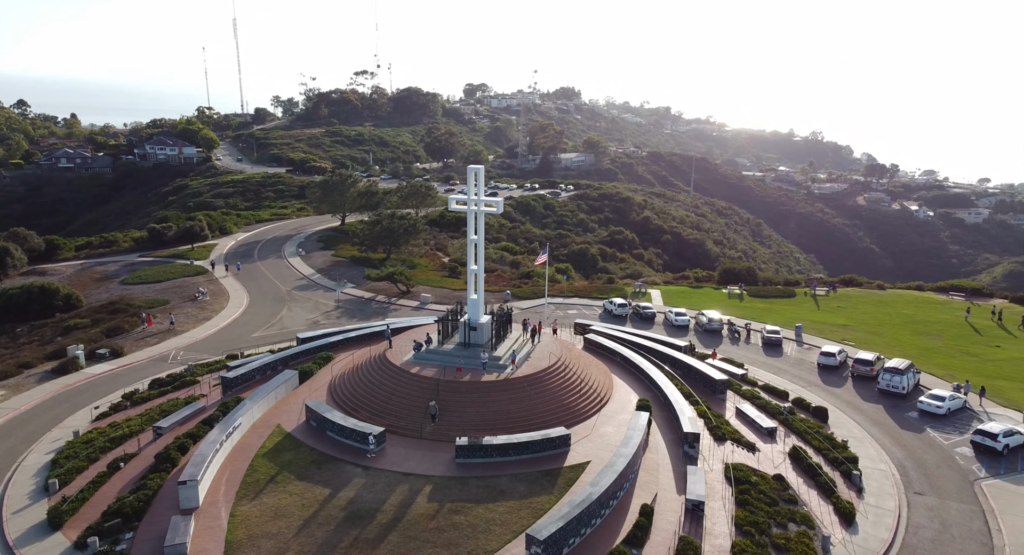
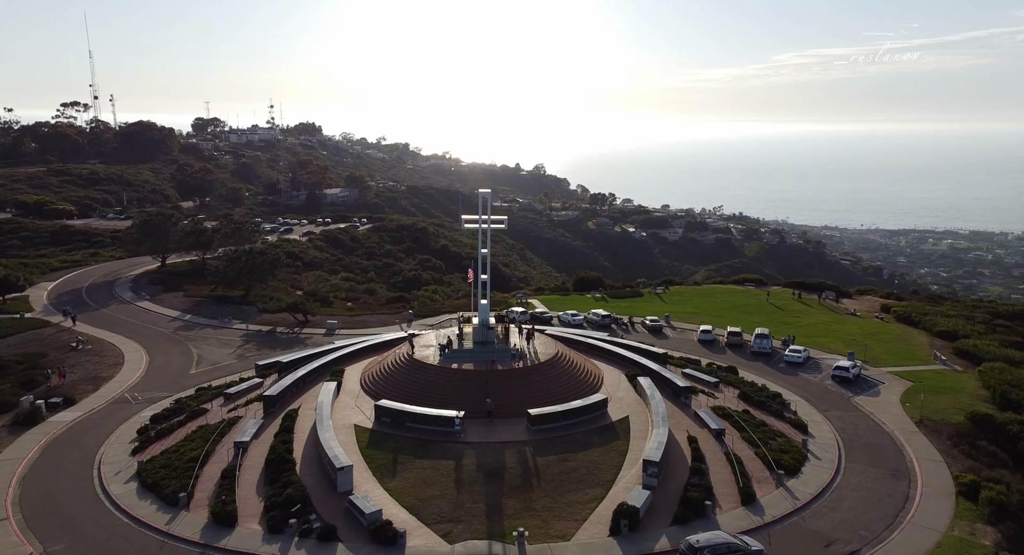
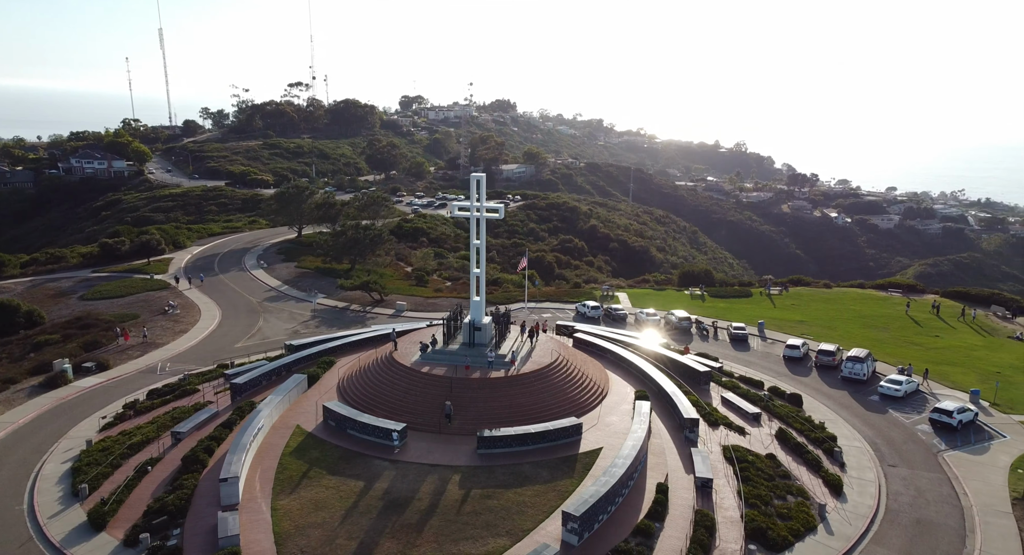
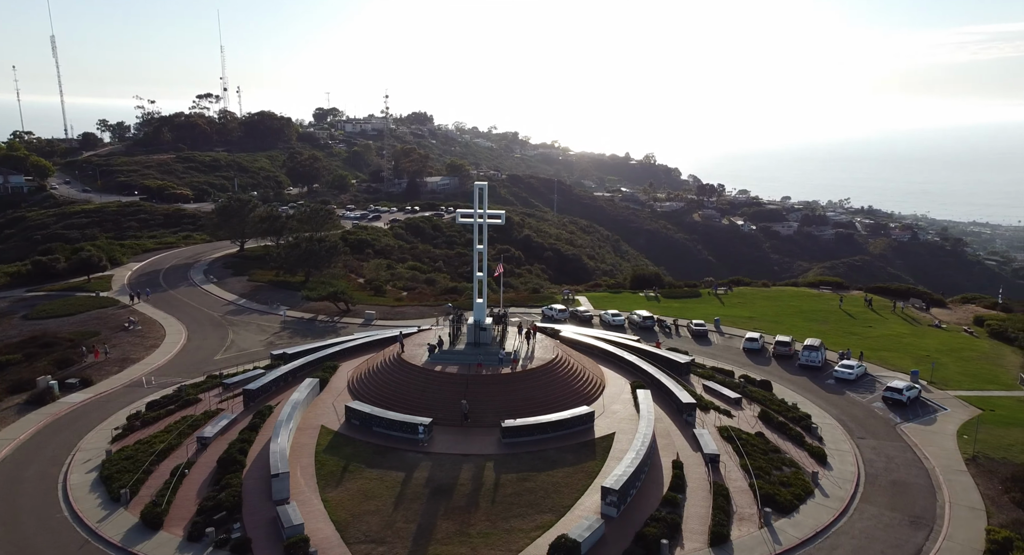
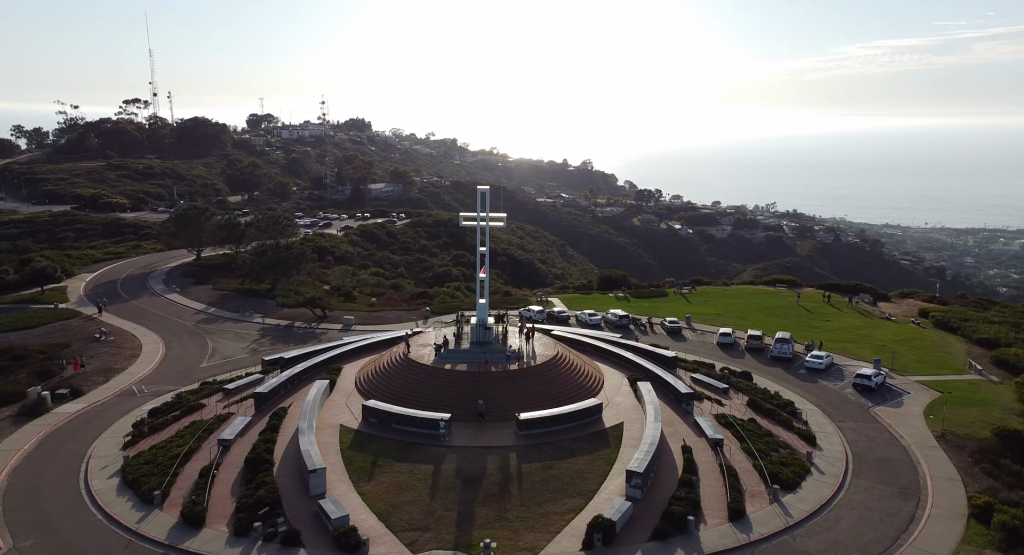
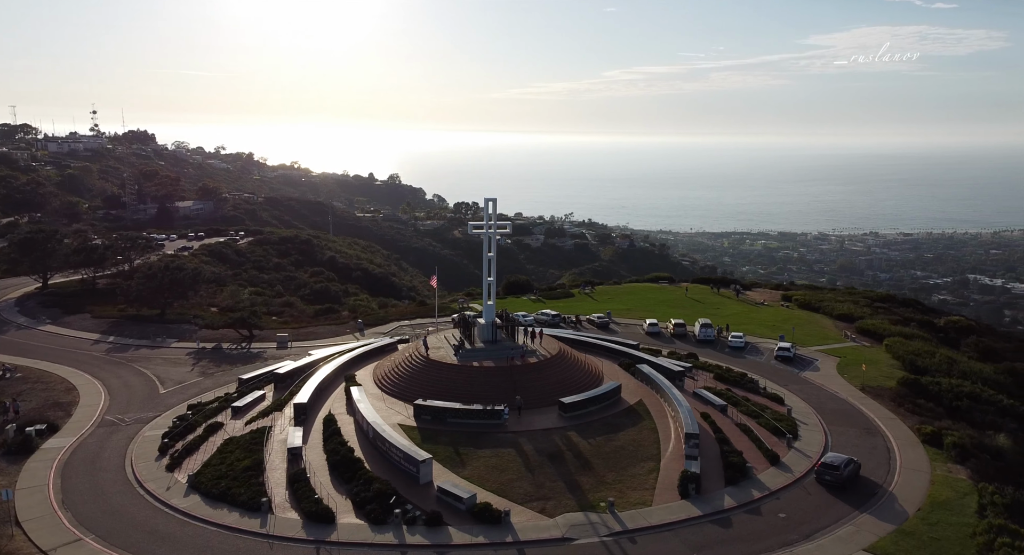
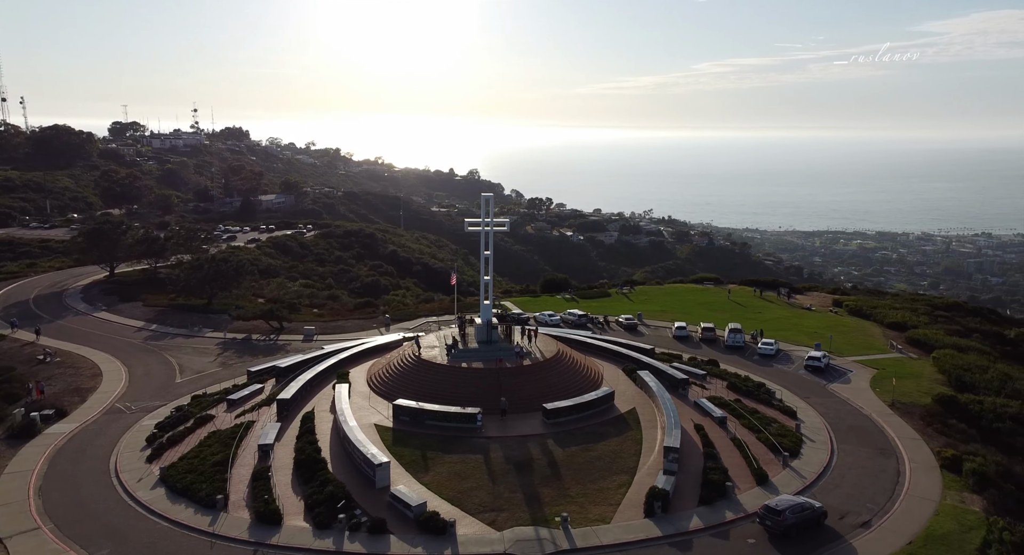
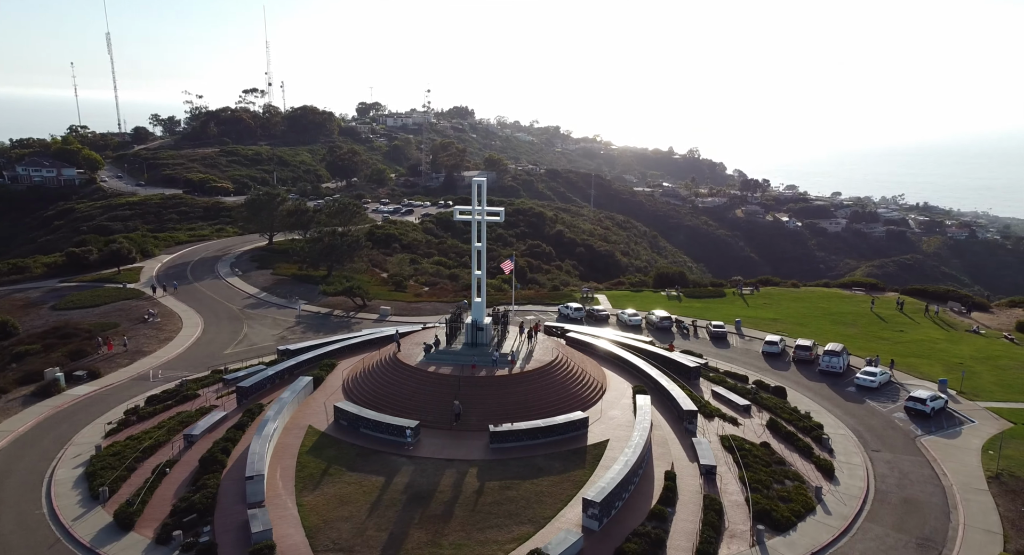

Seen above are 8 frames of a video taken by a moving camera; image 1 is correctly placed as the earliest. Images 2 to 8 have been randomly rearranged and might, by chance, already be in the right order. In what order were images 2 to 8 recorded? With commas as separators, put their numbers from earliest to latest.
3, 8, 4, 5, 2, 7, 6
